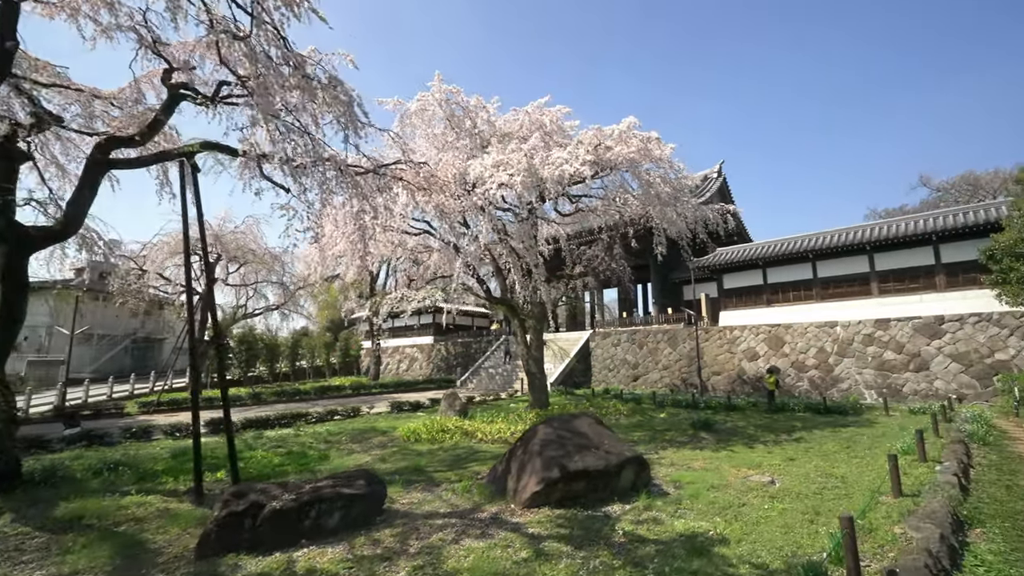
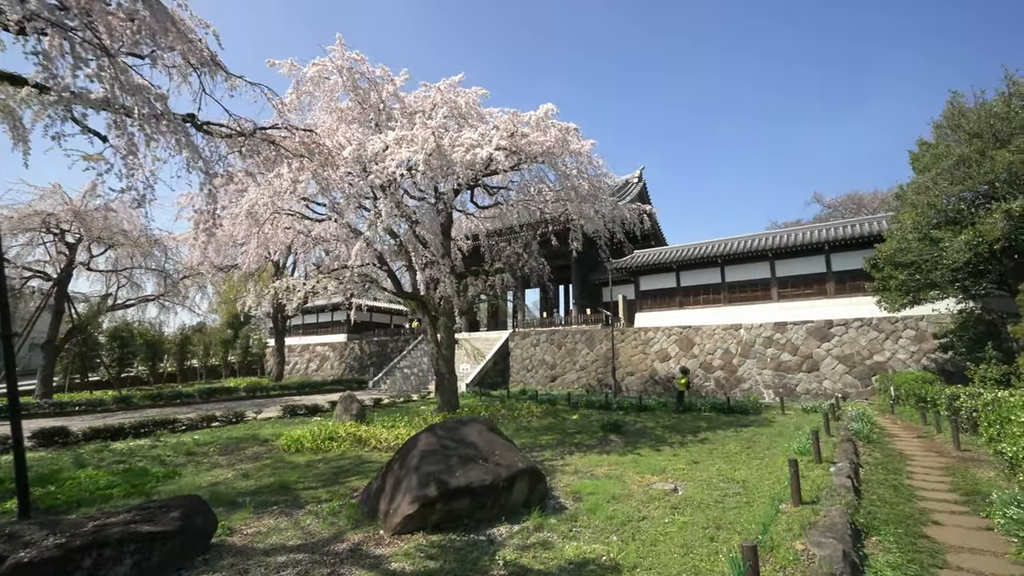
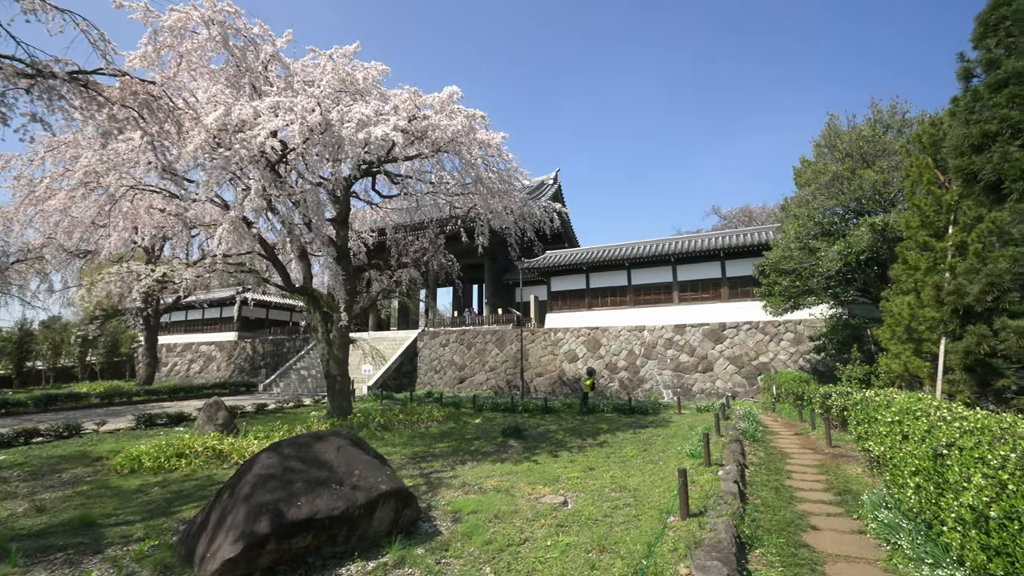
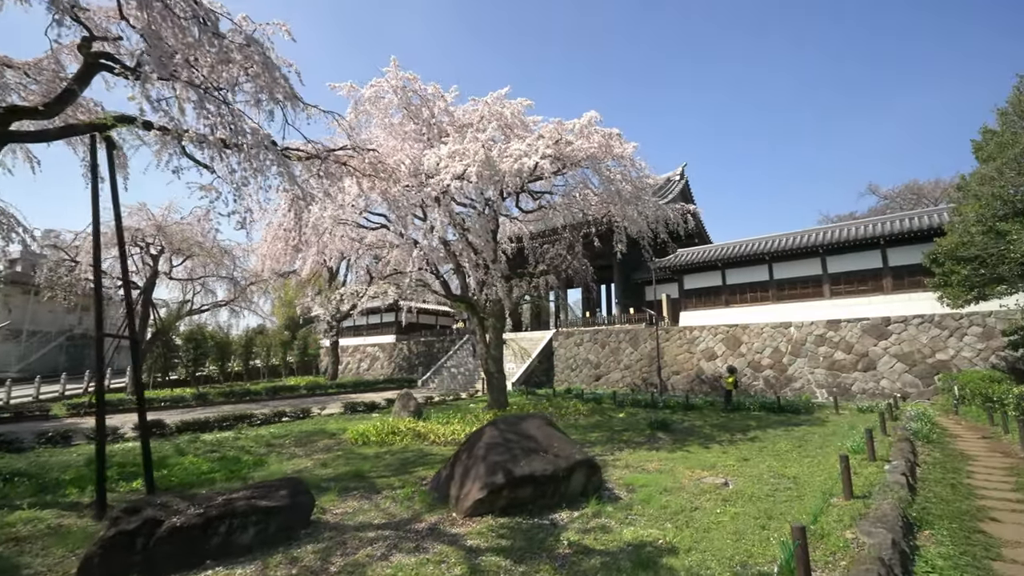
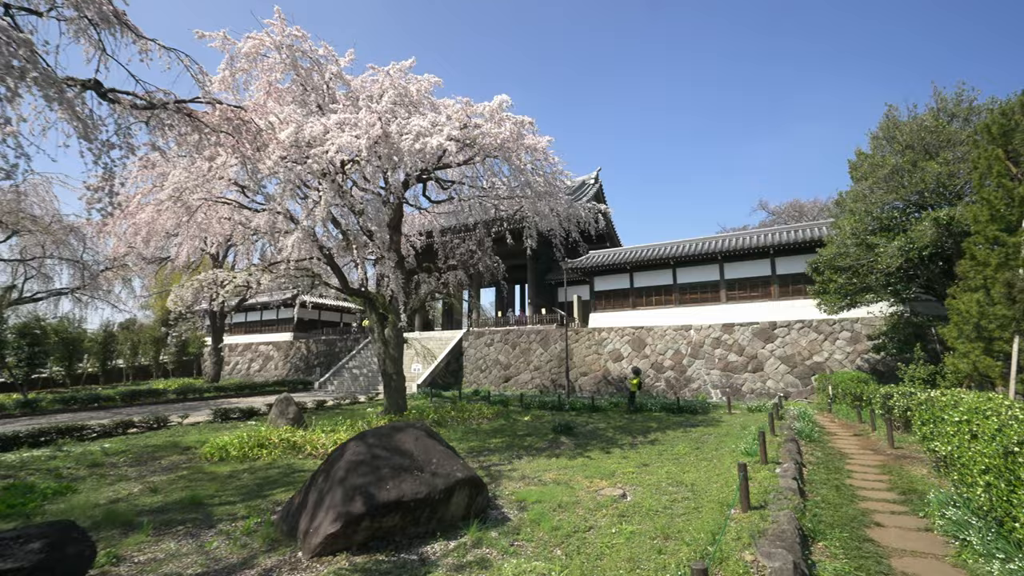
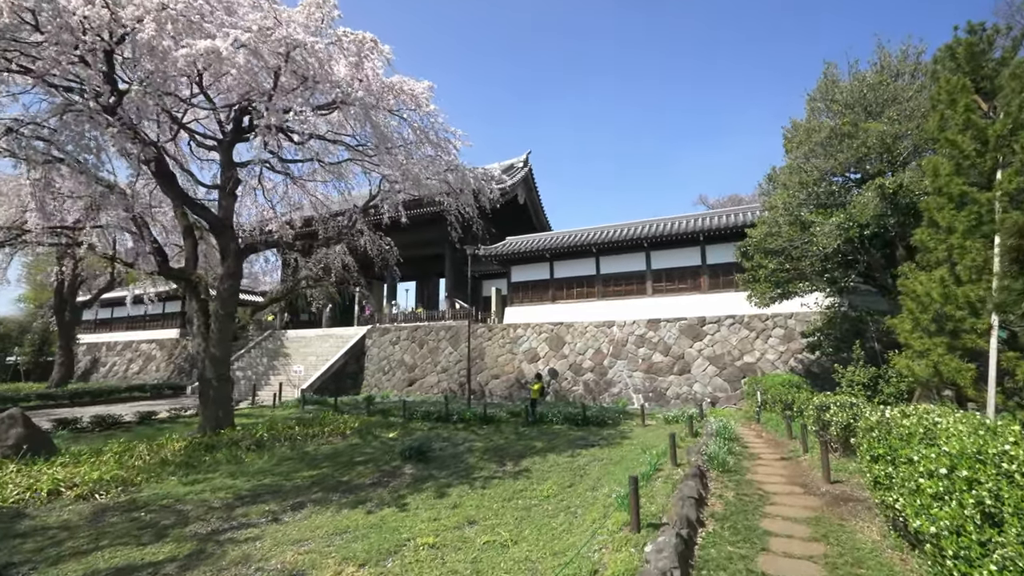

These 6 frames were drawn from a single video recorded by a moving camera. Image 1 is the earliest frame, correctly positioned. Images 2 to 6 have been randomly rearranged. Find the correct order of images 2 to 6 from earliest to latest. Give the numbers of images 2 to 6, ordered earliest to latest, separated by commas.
4, 2, 5, 3, 6
